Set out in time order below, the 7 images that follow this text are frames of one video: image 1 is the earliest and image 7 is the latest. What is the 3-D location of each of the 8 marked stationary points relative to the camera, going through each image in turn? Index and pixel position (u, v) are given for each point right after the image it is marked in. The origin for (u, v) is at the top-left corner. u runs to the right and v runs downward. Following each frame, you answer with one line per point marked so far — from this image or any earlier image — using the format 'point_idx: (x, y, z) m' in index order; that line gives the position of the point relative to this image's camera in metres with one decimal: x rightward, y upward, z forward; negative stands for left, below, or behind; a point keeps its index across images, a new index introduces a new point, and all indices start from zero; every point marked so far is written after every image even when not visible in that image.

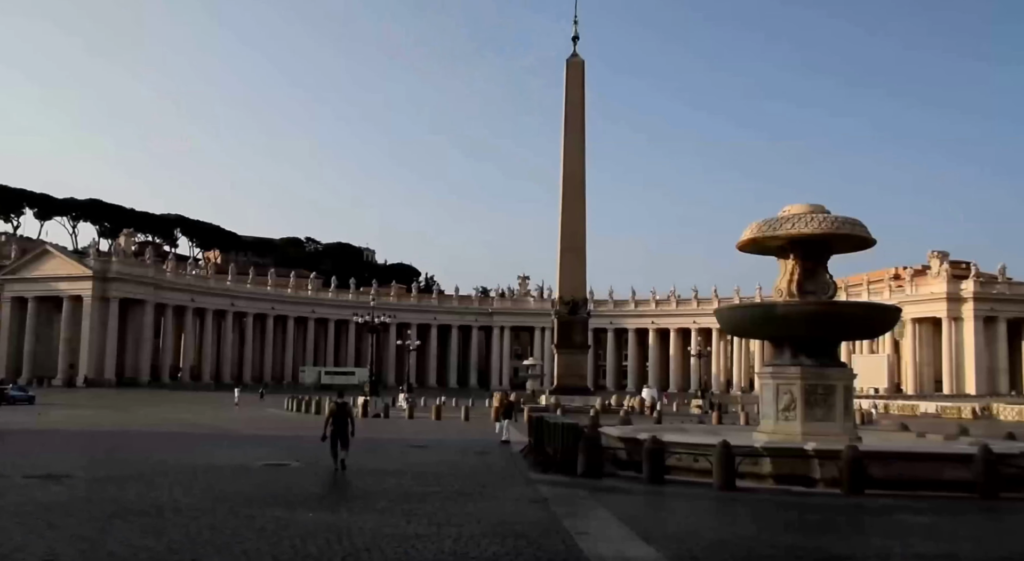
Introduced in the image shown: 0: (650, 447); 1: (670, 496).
0: (+2.0, -2.4, +11.4) m
1: (+2.0, -2.7, +10.1) m
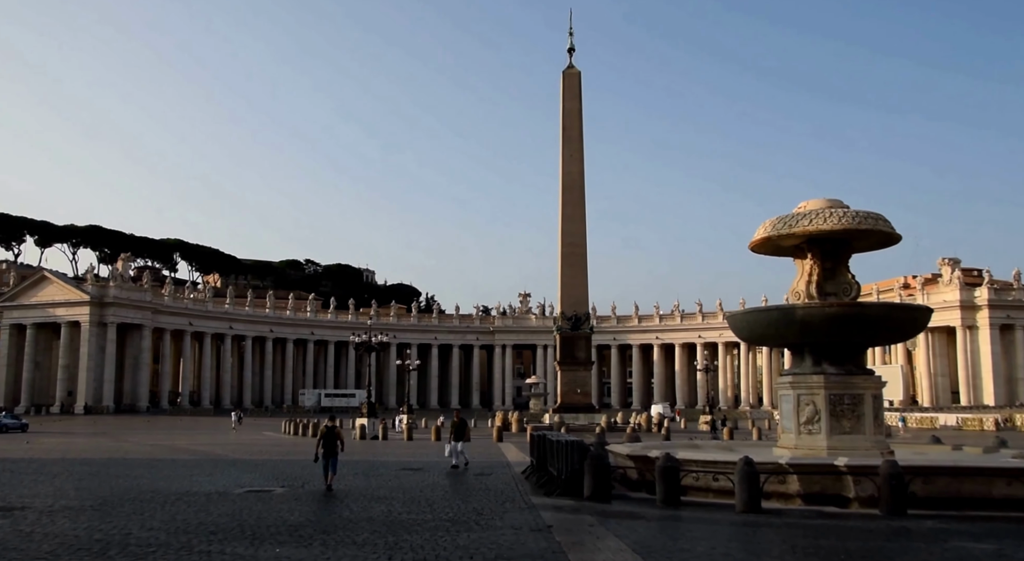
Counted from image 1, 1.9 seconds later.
0: (+2.0, -2.4, +10.3) m
1: (+2.0, -2.7, +9.1) m
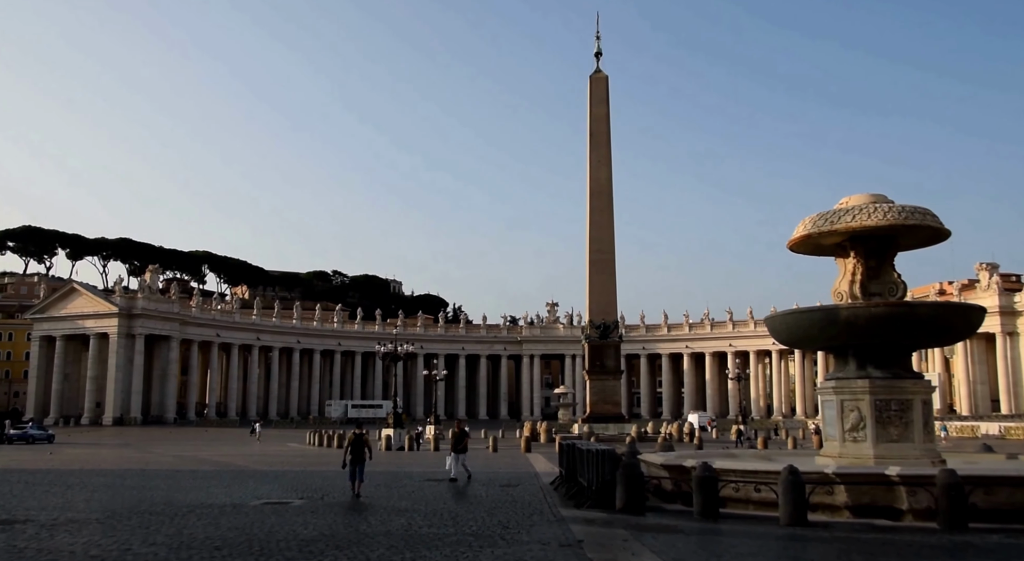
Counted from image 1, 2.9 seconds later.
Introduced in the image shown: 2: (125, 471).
0: (+2.3, -2.4, +9.7) m
1: (+2.3, -2.7, +8.4) m
2: (-8.7, -4.3, +17.8) m
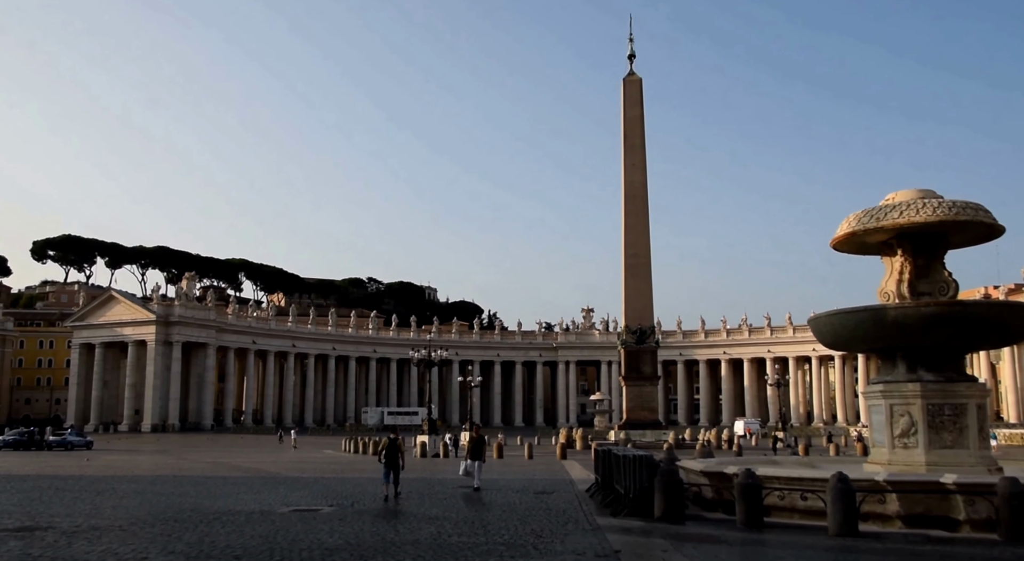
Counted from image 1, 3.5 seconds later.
0: (+2.7, -2.3, +9.2) m
1: (+2.6, -2.6, +8.0) m
2: (-7.9, -4.4, +17.8) m
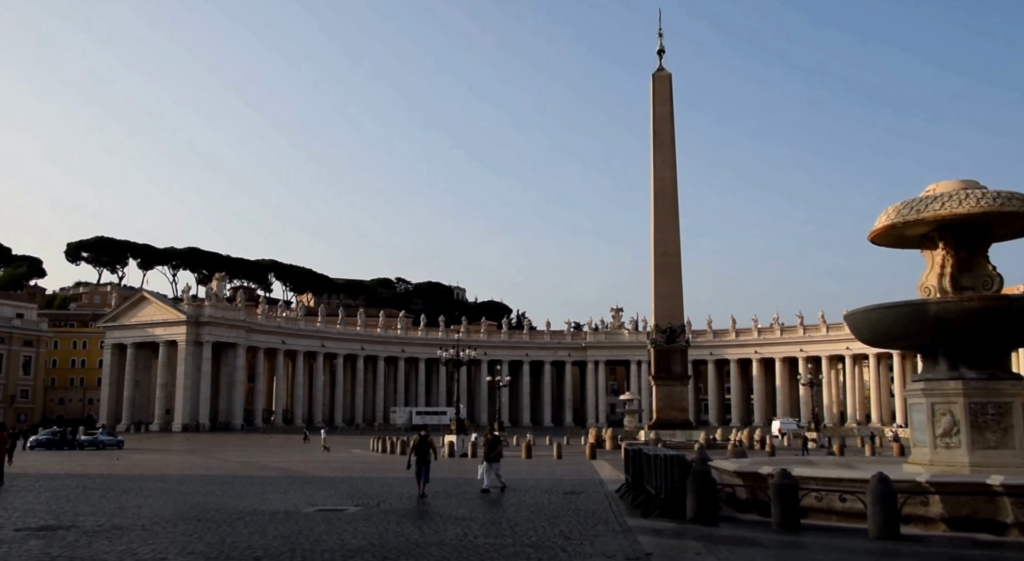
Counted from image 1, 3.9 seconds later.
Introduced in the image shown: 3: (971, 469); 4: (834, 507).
0: (+3.0, -2.3, +8.9) m
1: (+2.9, -2.6, +7.7) m
2: (-7.3, -4.4, +17.9) m
3: (+5.8, -2.4, +10.0) m
4: (+3.7, -2.6, +9.2) m
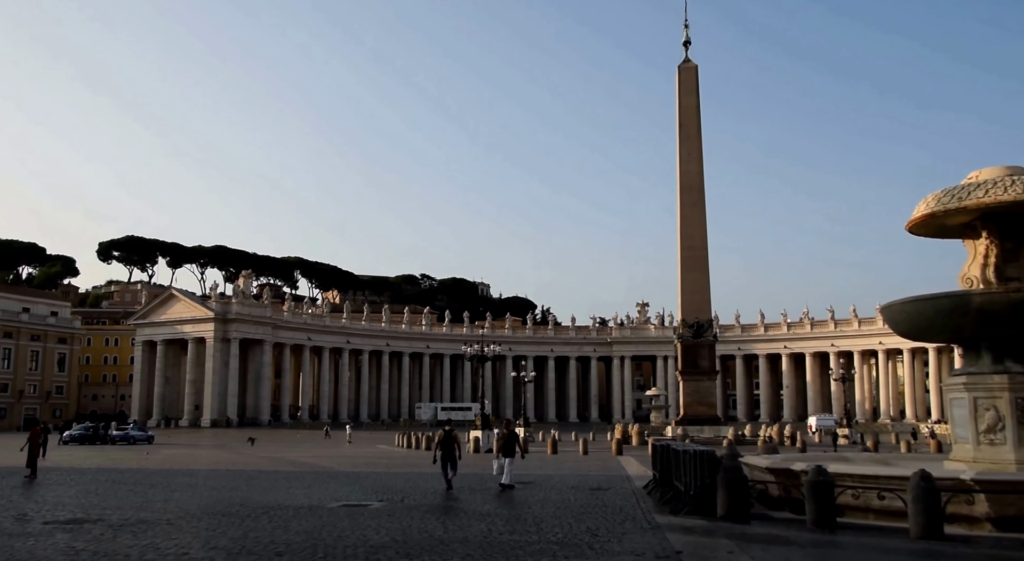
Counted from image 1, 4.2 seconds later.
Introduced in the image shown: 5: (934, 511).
0: (+3.3, -2.1, +8.6) m
1: (+3.1, -2.5, +7.4) m
2: (-6.7, -4.3, +17.9) m
3: (+6.1, -2.2, +9.6) m
4: (+4.0, -2.5, +8.9) m
5: (+4.1, -2.2, +7.7) m
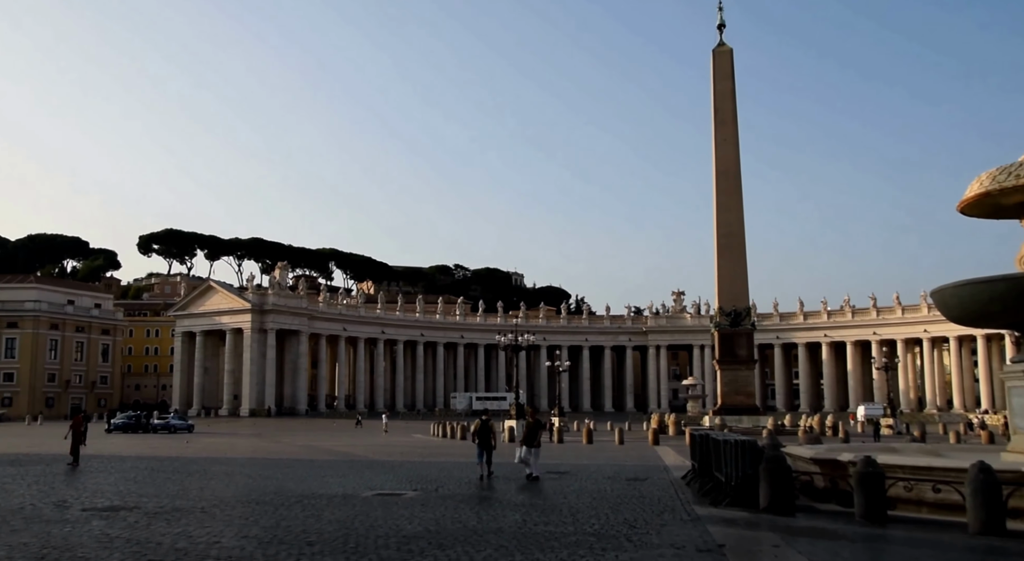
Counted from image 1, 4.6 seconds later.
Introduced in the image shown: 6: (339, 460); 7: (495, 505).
0: (+3.6, -2.0, +8.2) m
1: (+3.4, -2.3, +7.0) m
2: (-5.9, -4.0, +17.9) m
3: (+6.5, -2.0, +9.1) m
4: (+4.4, -2.3, +8.5) m
5: (+4.4, -2.0, +7.3) m
6: (-4.1, -4.2, +18.9) m
7: (-0.2, -2.8, +10.0) m
